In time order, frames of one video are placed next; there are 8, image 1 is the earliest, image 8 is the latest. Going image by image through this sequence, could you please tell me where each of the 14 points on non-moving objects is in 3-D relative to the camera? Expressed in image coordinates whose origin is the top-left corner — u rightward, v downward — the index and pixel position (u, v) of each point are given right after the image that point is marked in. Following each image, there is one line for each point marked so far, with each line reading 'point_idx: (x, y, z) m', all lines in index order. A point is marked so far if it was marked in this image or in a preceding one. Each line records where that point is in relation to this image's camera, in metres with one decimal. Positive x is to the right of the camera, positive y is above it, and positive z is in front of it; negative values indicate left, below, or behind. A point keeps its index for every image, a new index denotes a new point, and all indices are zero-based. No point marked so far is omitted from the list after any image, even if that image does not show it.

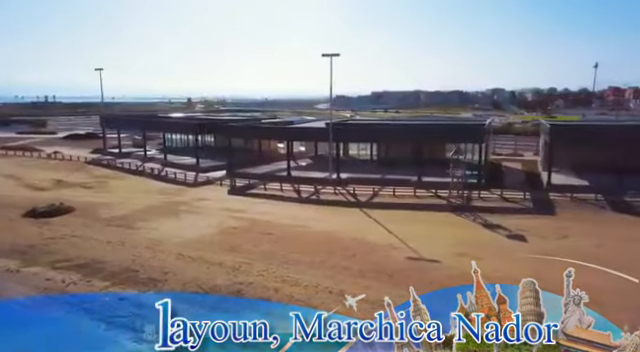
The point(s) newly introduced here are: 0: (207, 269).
0: (-3.7, -3.1, +15.0) m
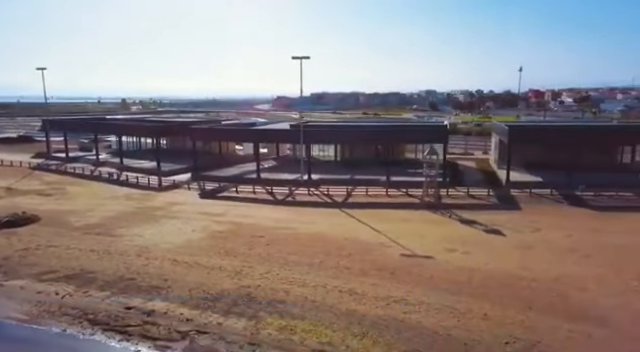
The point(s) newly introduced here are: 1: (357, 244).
0: (-3.6, -3.2, +14.8) m
1: (+1.5, -2.8, +18.3) m
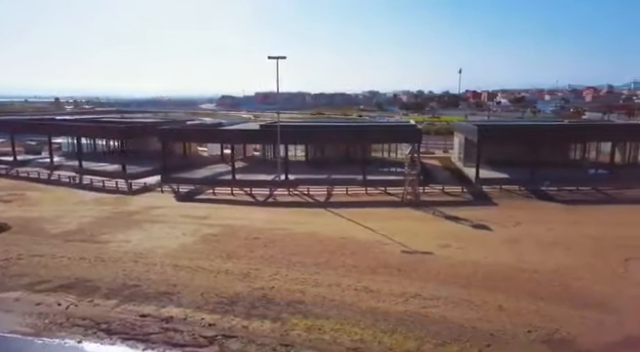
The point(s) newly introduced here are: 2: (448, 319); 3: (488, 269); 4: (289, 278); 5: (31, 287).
0: (-3.3, -3.3, +14.5) m
1: (+1.5, -2.7, +18.4) m
2: (+3.3, -3.7, +11.4) m
3: (+5.8, -3.2, +15.4) m
4: (-0.9, -3.3, +14.2) m
5: (-8.9, -3.4, +13.9) m
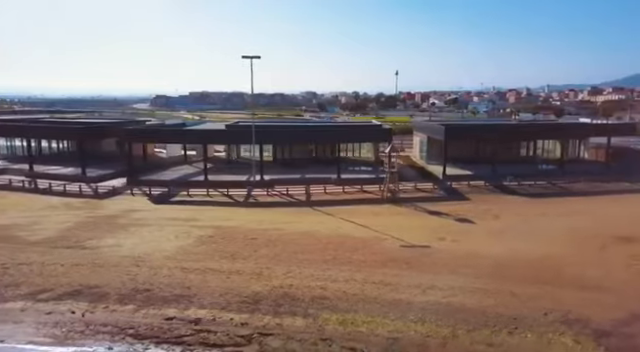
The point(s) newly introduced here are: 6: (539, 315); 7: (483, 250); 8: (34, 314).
0: (-2.9, -3.2, +14.3) m
1: (+1.4, -2.6, +18.8) m
2: (+4.1, -3.5, +12.1) m
3: (+6.1, -3.0, +16.3) m
4: (-0.5, -3.2, +14.4) m
5: (-8.3, -3.5, +13.1) m
6: (+5.7, -3.6, +11.7) m
7: (+6.4, -2.9, +17.6) m
8: (-7.6, -3.7, +11.9) m
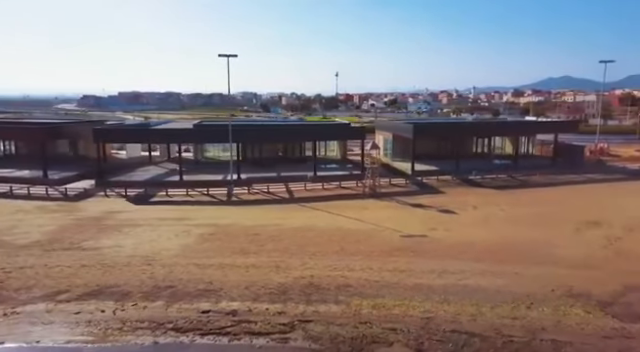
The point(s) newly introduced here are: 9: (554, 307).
0: (-2.3, -3.1, +14.6) m
1: (+1.5, -2.4, +19.5) m
2: (+4.9, -3.2, +13.1) m
3: (+6.4, -2.7, +17.5) m
4: (+0.1, -3.0, +14.9) m
5: (-7.6, -3.5, +12.7) m
6: (+6.5, -3.3, +12.9) m
7: (+6.5, -2.6, +18.9) m
8: (-6.7, -3.6, +11.7) m
9: (+6.2, -3.4, +11.8) m
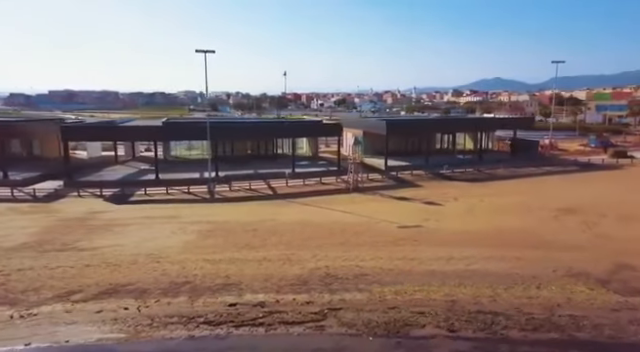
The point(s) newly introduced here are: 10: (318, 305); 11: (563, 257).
0: (-1.9, -2.9, +14.6) m
1: (+1.4, -2.1, +19.9) m
2: (+5.4, -2.9, +13.9) m
3: (+6.5, -2.4, +18.4) m
4: (+0.5, -2.8, +15.2) m
5: (-7.0, -3.4, +12.3) m
6: (+7.1, -2.9, +13.8) m
7: (+6.5, -2.2, +19.8) m
8: (-6.0, -3.5, +11.3) m
9: (+6.8, -3.1, +12.7) m
10: (-0.1, -3.4, +11.7) m
11: (+8.3, -2.7, +15.3) m
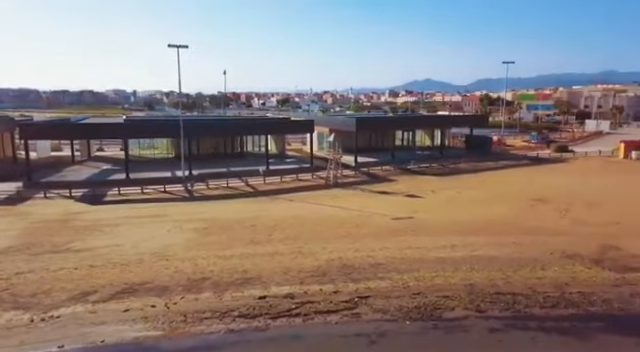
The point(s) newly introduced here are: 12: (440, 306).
0: (-1.4, -2.7, +14.7) m
1: (+1.2, -1.9, +20.3) m
2: (+5.9, -2.6, +14.8) m
3: (+6.5, -2.0, +19.4) m
4: (+0.8, -2.5, +15.5) m
5: (-6.2, -3.3, +11.8) m
6: (+7.5, -2.6, +14.9) m
7: (+6.3, -1.9, +20.7) m
8: (-5.1, -3.4, +10.9) m
9: (+7.4, -2.8, +13.8) m
10: (+0.7, -3.2, +12.0) m
11: (+8.6, -2.4, +16.5) m
12: (+3.0, -3.3, +11.3) m
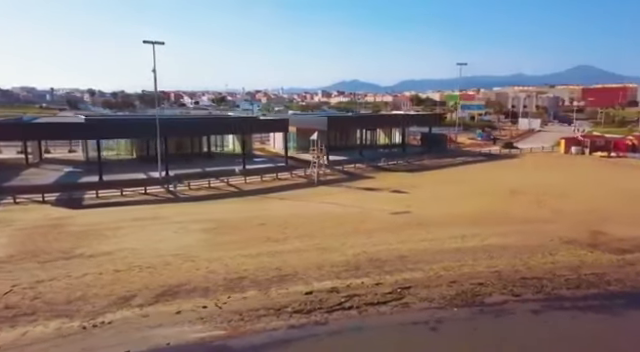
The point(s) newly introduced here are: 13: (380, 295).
0: (-0.6, -2.7, +15.0) m
1: (+1.3, -1.8, +20.8) m
2: (+6.7, -2.4, +15.9) m
3: (+6.7, -1.8, +20.5) m
4: (+1.6, -2.4, +16.0) m
5: (-5.0, -3.3, +11.5) m
6: (+8.3, -2.4, +16.2) m
7: (+6.3, -1.7, +21.9) m
8: (-3.8, -3.4, +10.8) m
9: (+8.3, -2.6, +15.1) m
10: (+1.9, -3.1, +12.5) m
11: (+9.1, -2.1, +17.9) m
12: (+4.3, -3.1, +12.1) m
13: (+1.6, -3.2, +12.0) m
